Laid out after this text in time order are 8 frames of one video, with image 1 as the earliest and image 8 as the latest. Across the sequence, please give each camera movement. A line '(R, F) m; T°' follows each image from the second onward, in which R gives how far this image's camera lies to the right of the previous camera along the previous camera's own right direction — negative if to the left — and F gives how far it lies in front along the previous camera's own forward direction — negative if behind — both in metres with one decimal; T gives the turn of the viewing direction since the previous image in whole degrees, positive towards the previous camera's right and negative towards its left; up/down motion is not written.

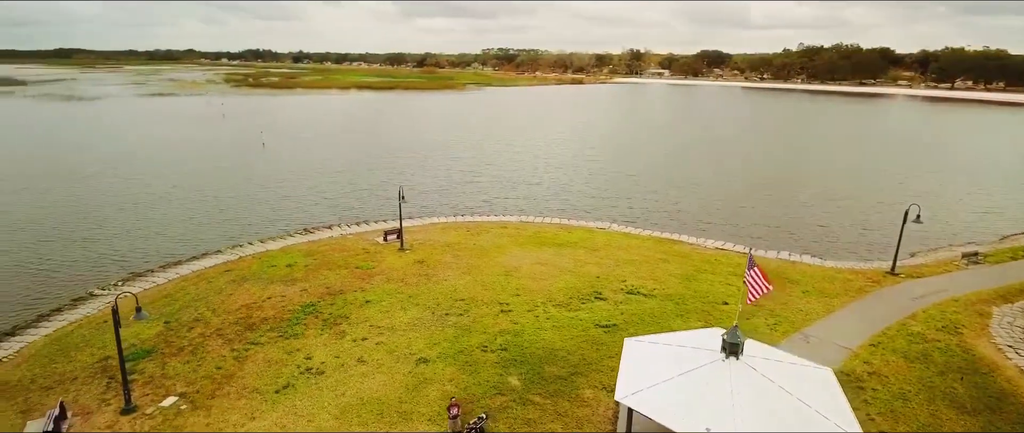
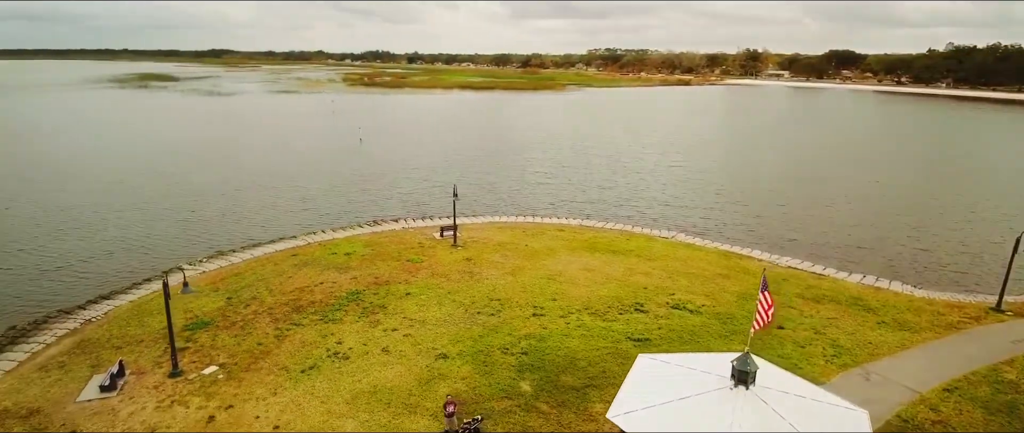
(+2.7, +0.4) m; -11°
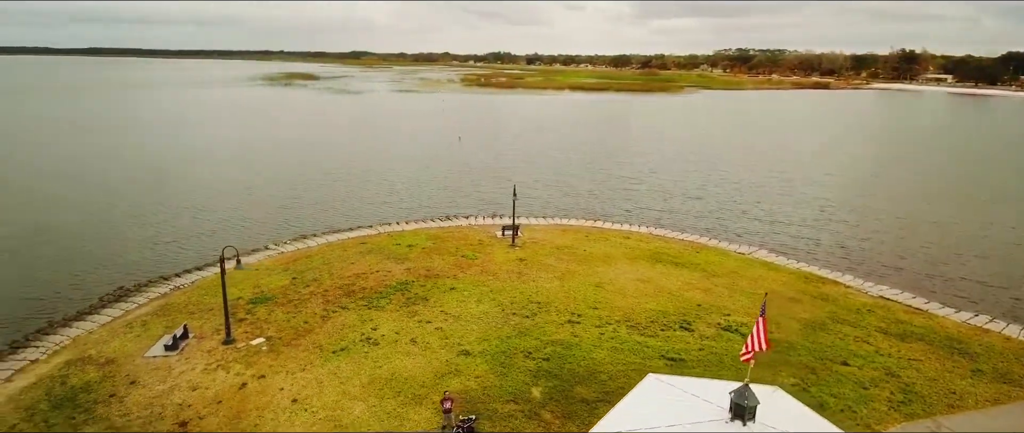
(+3.0, +0.5) m; -12°
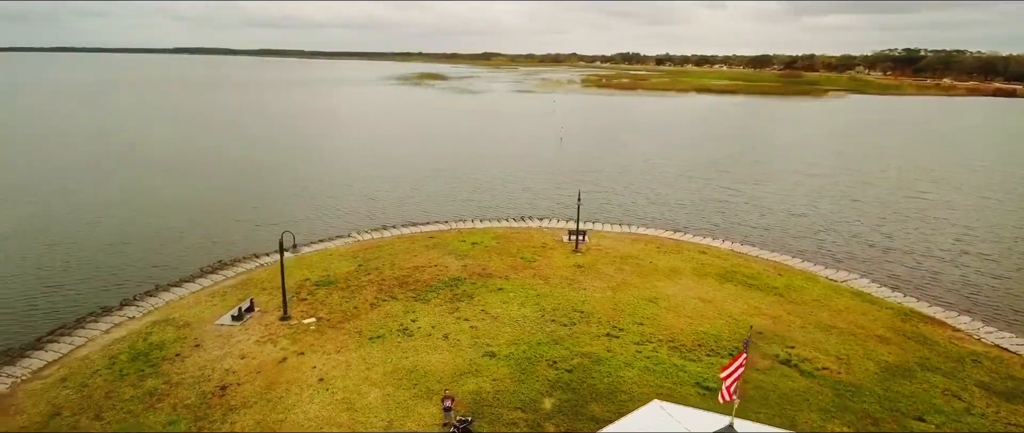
(+3.1, +0.5) m; -12°
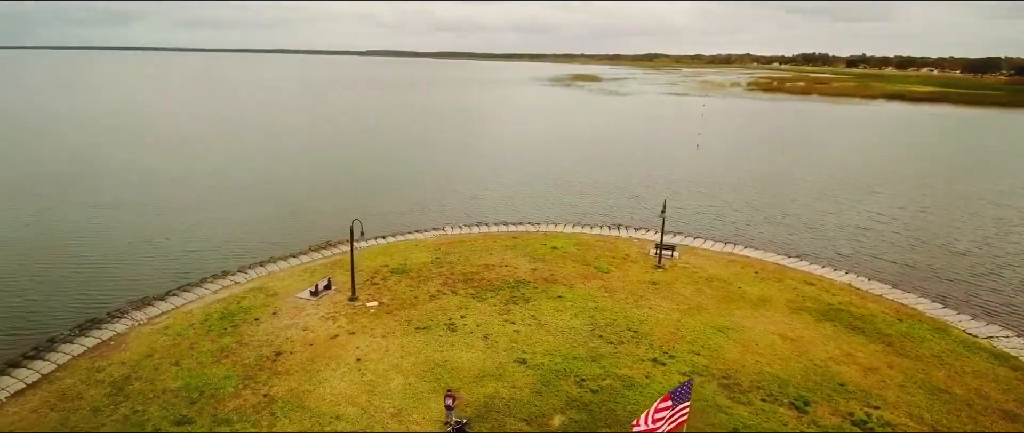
(+3.9, +0.8) m; -16°
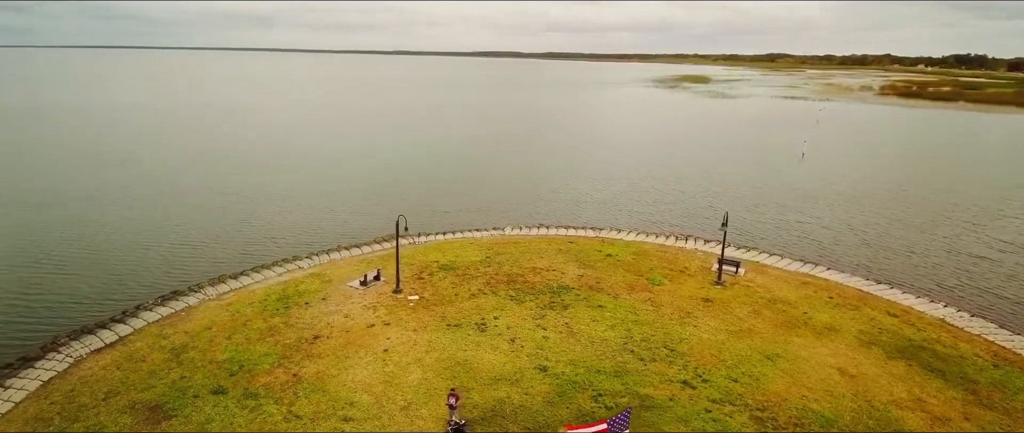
(+2.6, +0.4) m; -10°
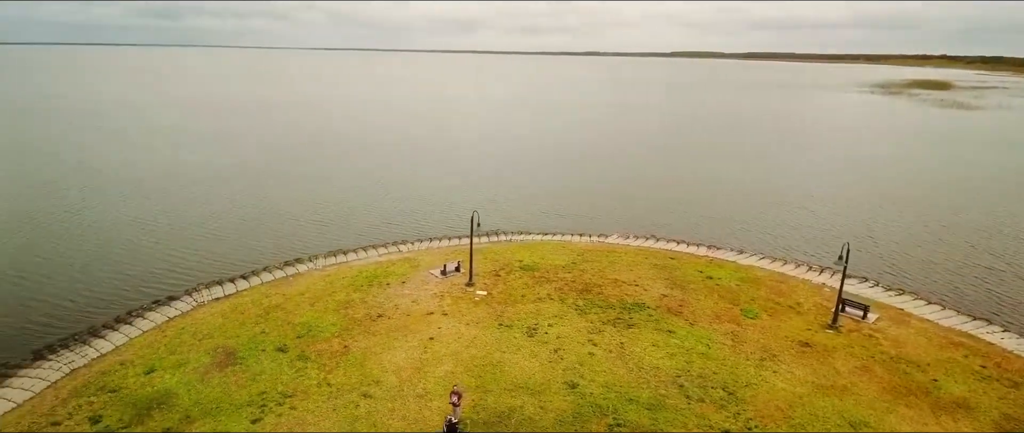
(+4.6, +1.2) m; -18°
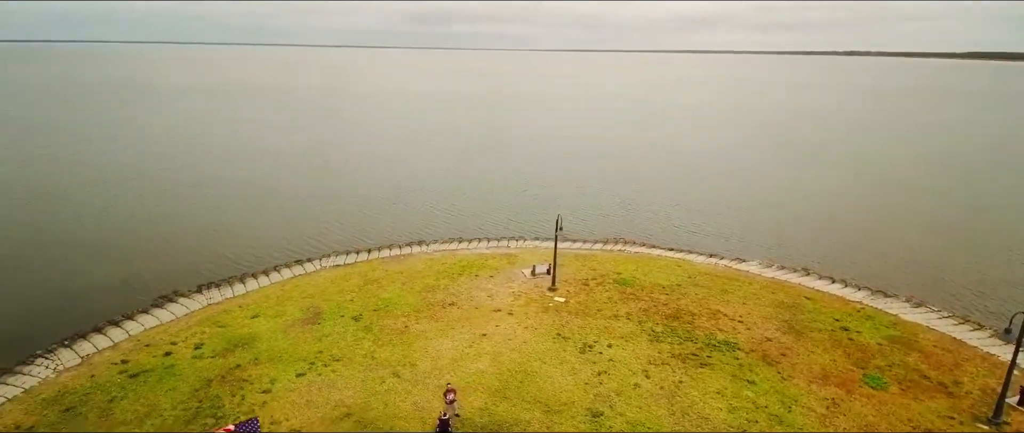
(+5.4, +1.6) m; -22°
